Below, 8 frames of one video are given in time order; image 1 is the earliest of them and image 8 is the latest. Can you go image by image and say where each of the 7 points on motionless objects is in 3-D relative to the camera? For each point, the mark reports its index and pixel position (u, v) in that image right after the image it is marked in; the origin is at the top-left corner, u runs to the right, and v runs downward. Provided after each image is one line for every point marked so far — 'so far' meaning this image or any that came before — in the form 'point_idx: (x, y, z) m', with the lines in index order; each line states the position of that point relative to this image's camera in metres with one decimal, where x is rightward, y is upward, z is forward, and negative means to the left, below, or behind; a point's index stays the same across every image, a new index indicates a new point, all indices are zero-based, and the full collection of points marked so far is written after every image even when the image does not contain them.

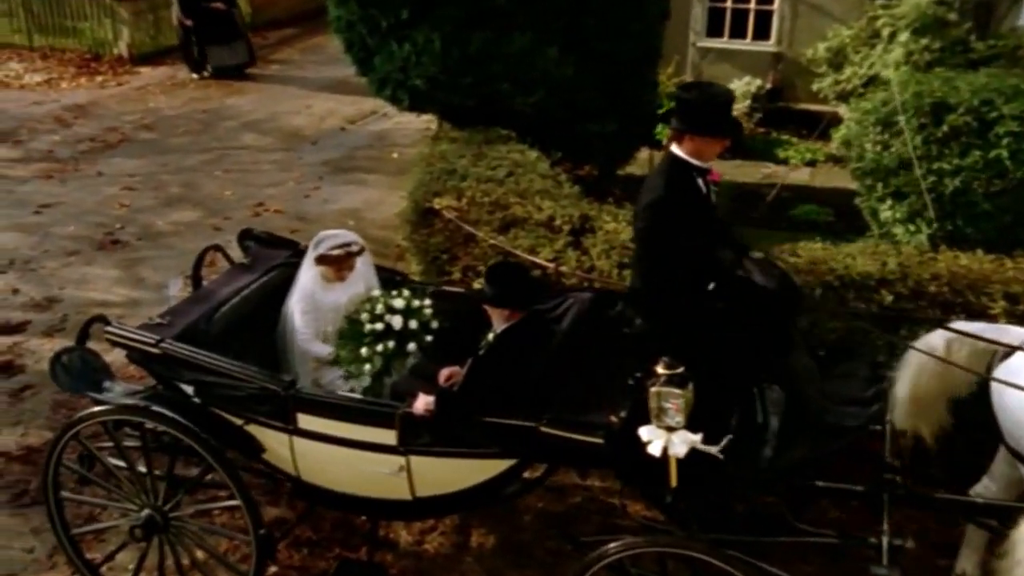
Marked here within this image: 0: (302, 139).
0: (-1.5, +1.1, +8.8) m
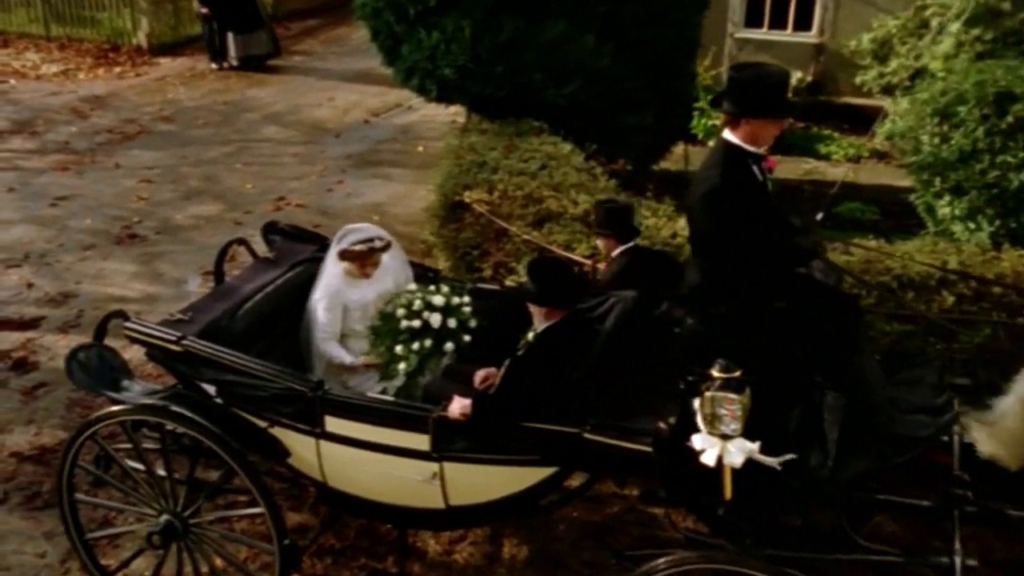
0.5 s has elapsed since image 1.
0: (-1.3, +1.1, +8.6) m
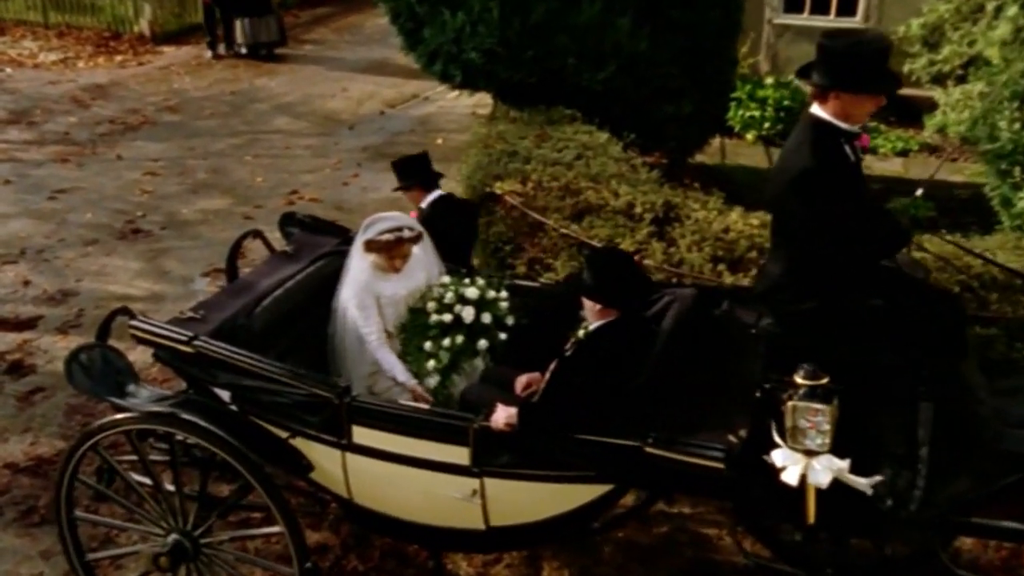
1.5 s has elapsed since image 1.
0: (-1.1, +1.1, +8.2) m
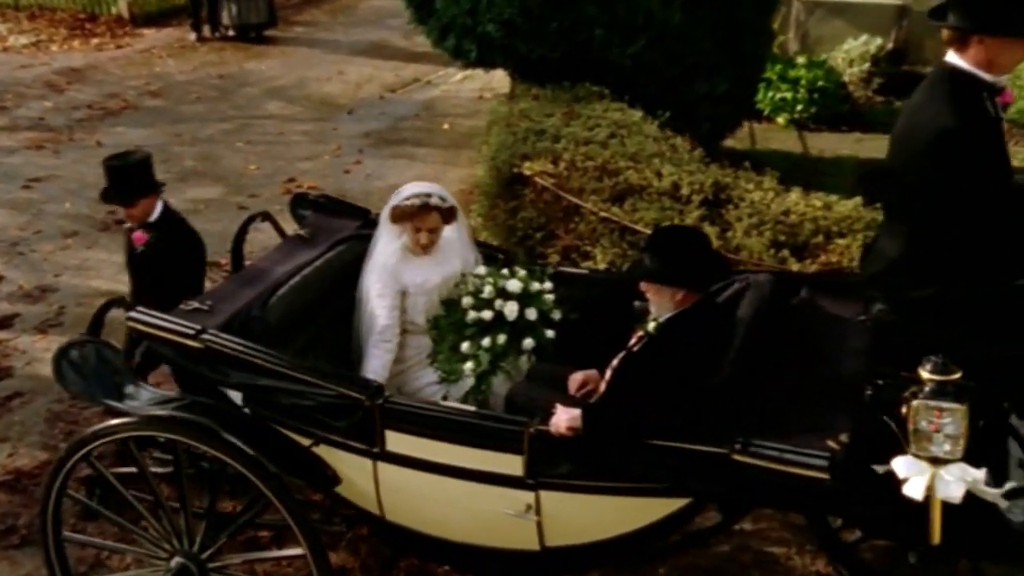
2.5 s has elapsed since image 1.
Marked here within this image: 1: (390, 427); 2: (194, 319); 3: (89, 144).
0: (-1.1, +1.1, +7.6) m
1: (-0.3, -0.4, +3.2) m
2: (-0.9, -0.1, +3.4) m
3: (-2.4, +0.8, +7.0) m
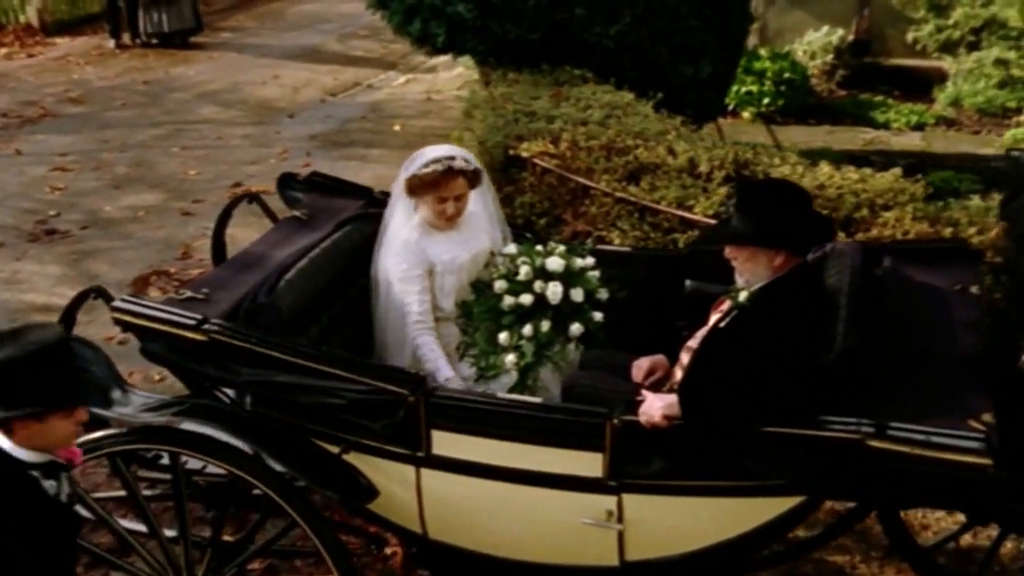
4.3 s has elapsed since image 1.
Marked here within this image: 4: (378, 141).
0: (-1.4, +1.0, +7.1) m
1: (-0.2, -0.3, +2.7) m
2: (-0.7, 0.0, +2.9) m
3: (-2.6, +0.7, +6.3) m
4: (-0.7, +0.8, +6.6) m
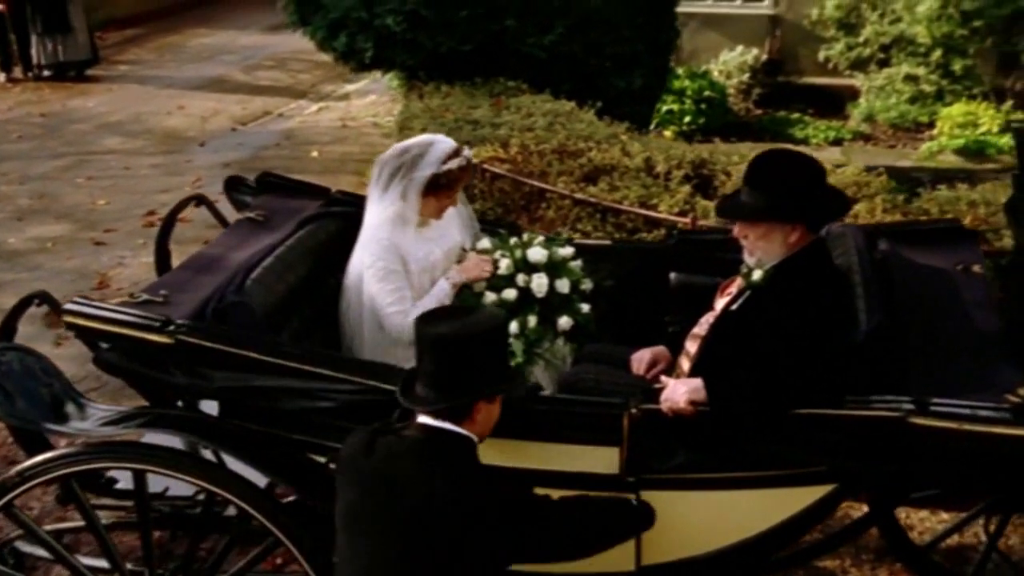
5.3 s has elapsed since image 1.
0: (-1.8, +0.8, +6.8) m
1: (-0.2, -0.3, +2.5) m
2: (-0.8, 0.0, +2.6) m
3: (-2.9, +0.5, +5.9) m
4: (-1.1, +0.6, +6.3) m
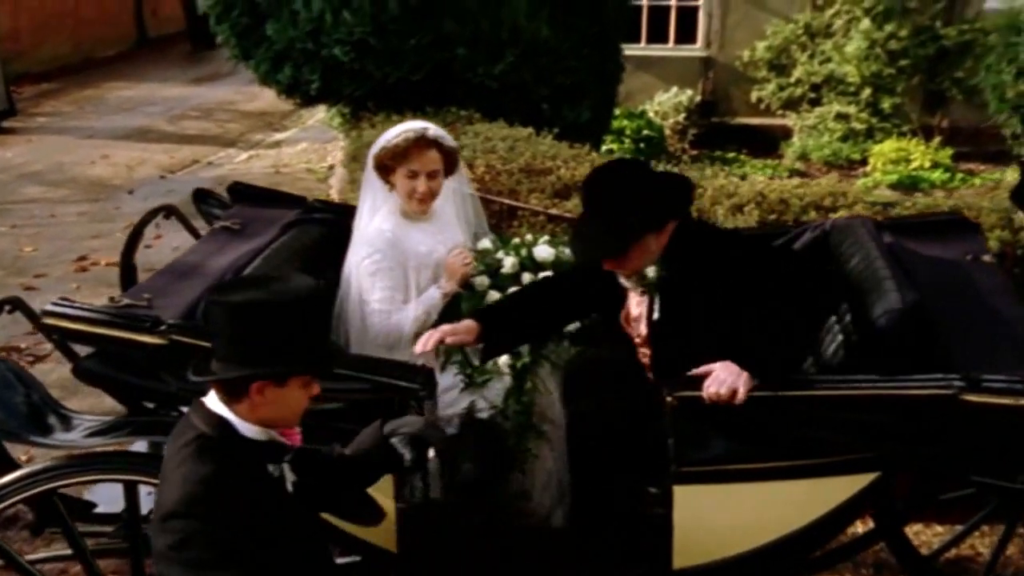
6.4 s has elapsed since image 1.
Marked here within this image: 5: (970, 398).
0: (-2.1, +0.5, +6.5) m
1: (-0.1, -0.3, +2.3) m
2: (-0.7, 0.0, +2.4) m
3: (-3.2, +0.2, +5.5) m
4: (-1.4, +0.4, +6.1) m
5: (+0.8, -0.2, +2.2) m
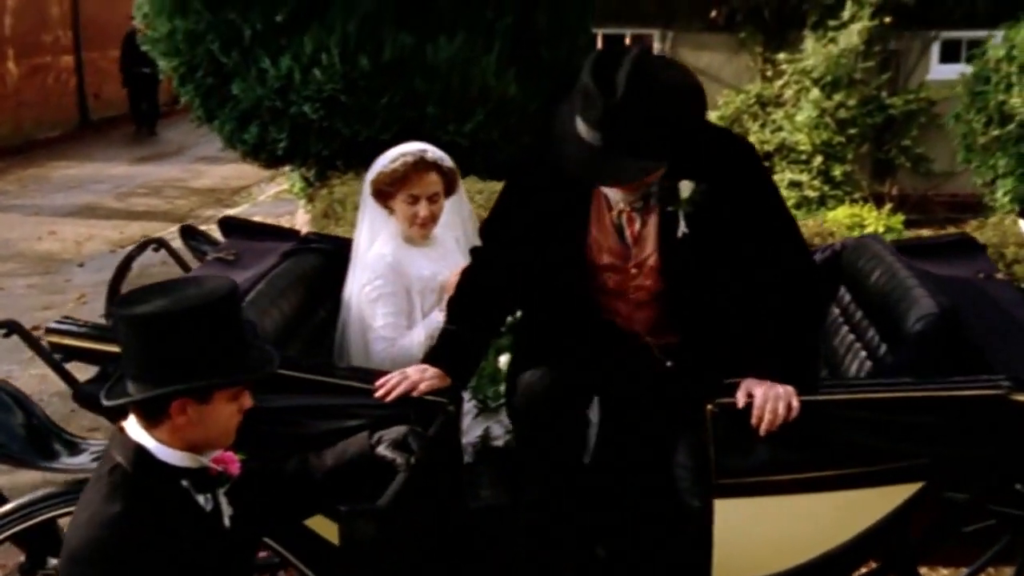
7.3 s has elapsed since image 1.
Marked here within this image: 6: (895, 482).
0: (-2.3, +0.1, +6.3) m
1: (0.0, -0.3, +2.2) m
2: (-0.7, -0.1, +2.2) m
3: (-3.3, -0.1, +5.2) m
4: (-1.5, 0.0, +5.9) m
5: (+0.9, -0.2, +2.1) m
6: (+0.7, -0.4, +2.3) m
